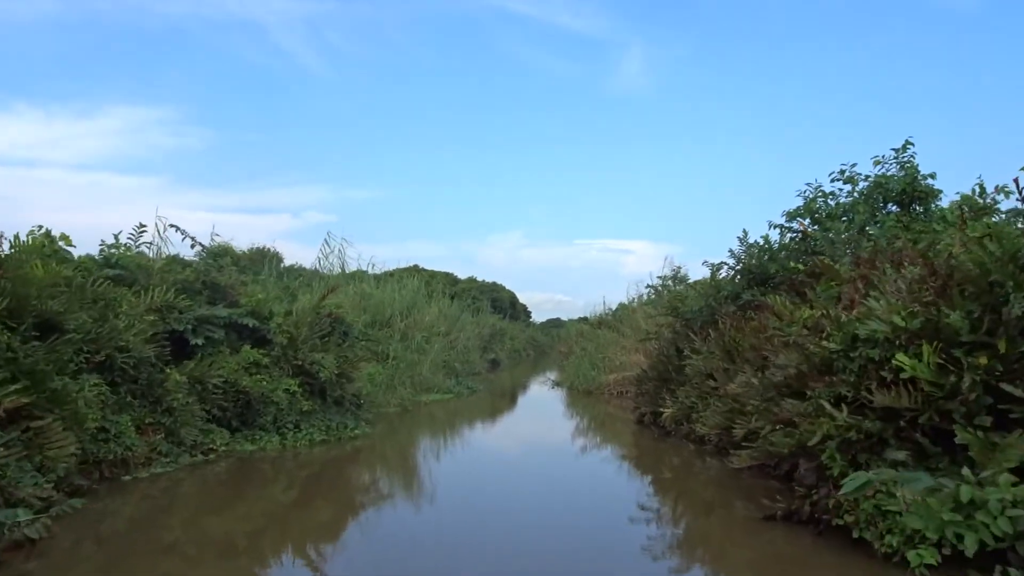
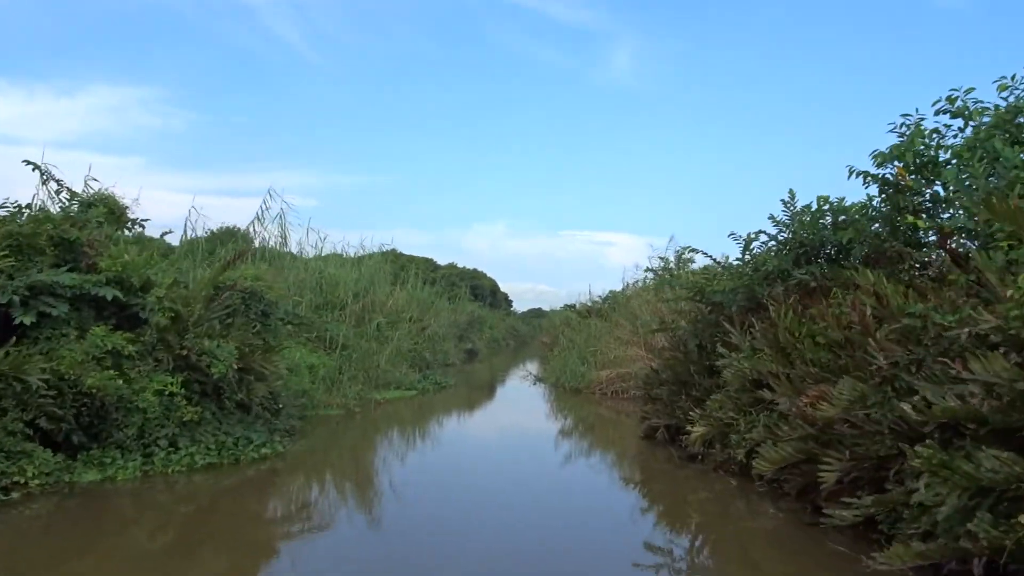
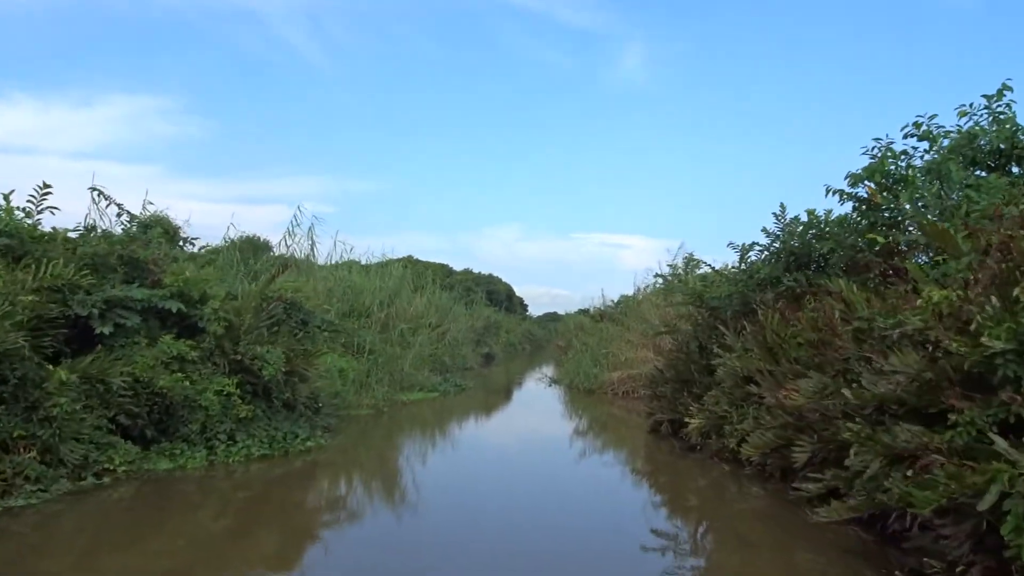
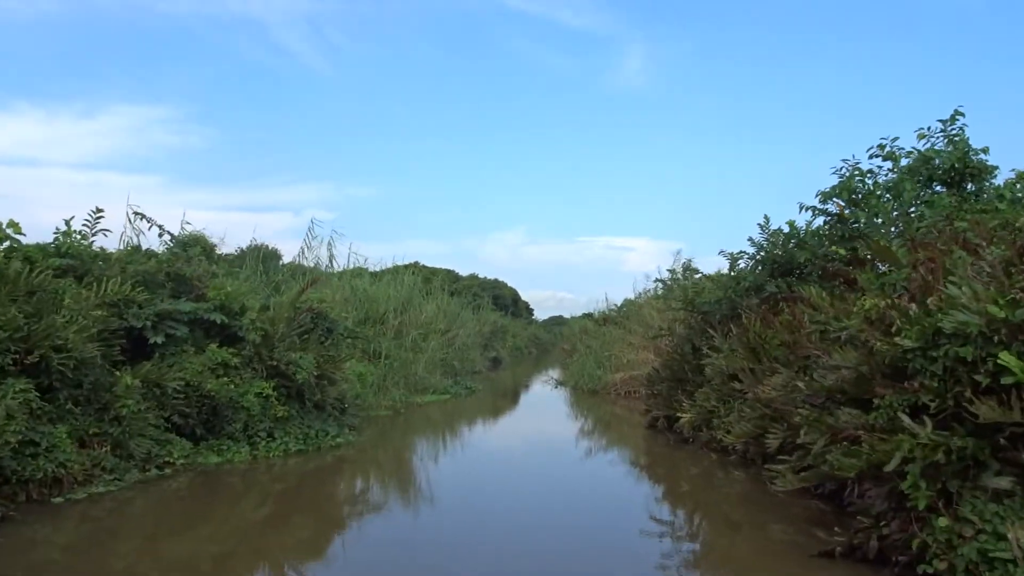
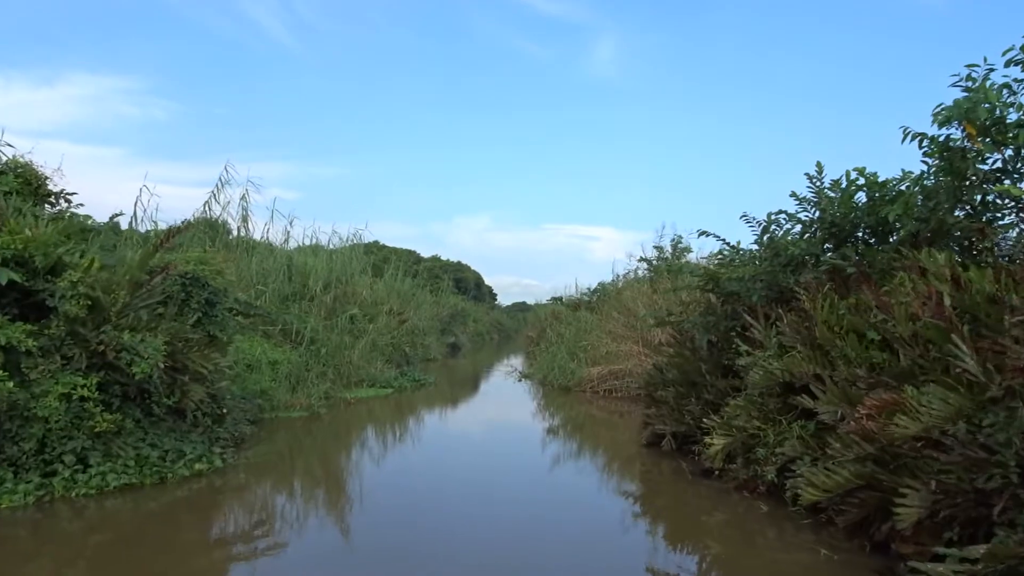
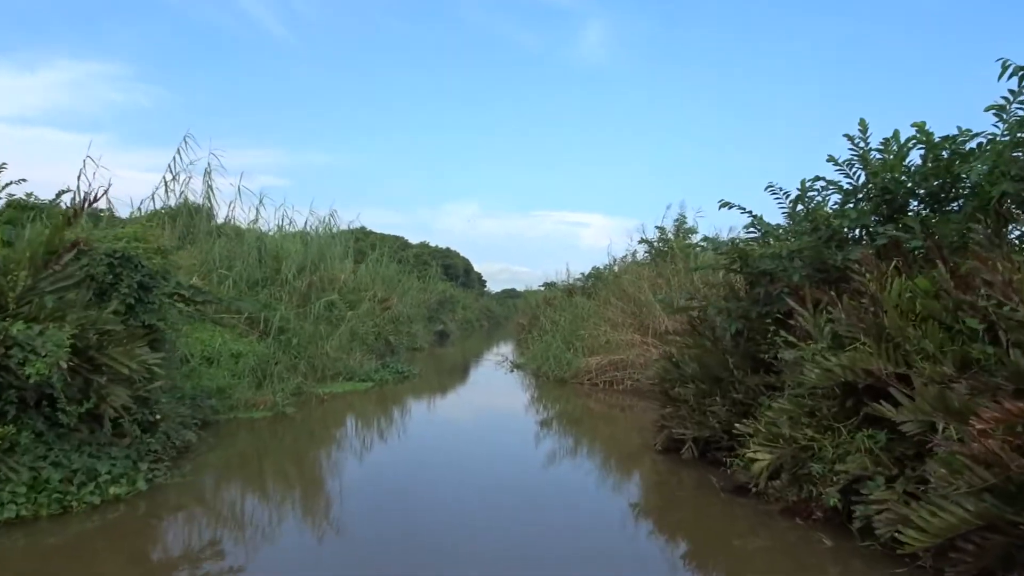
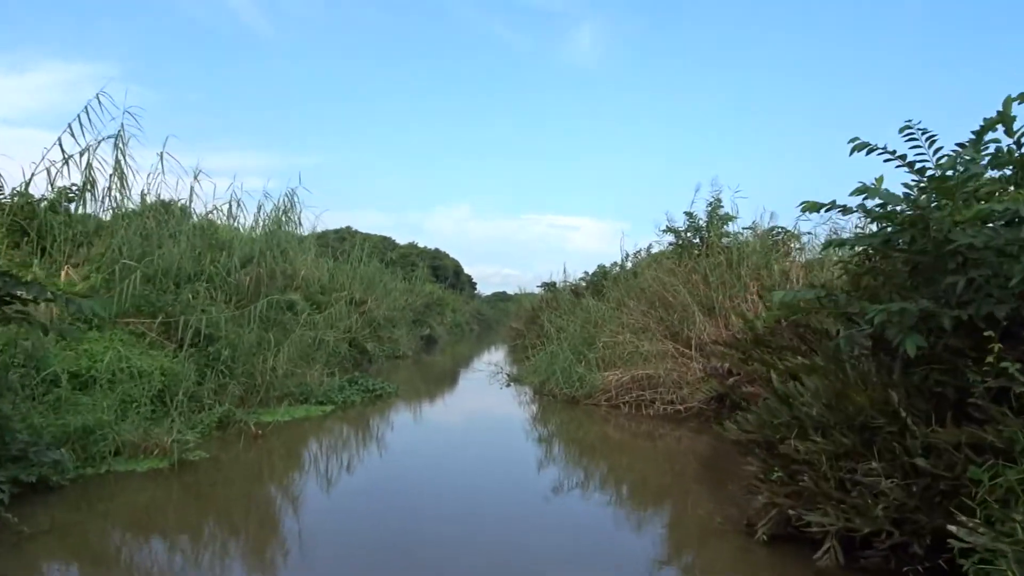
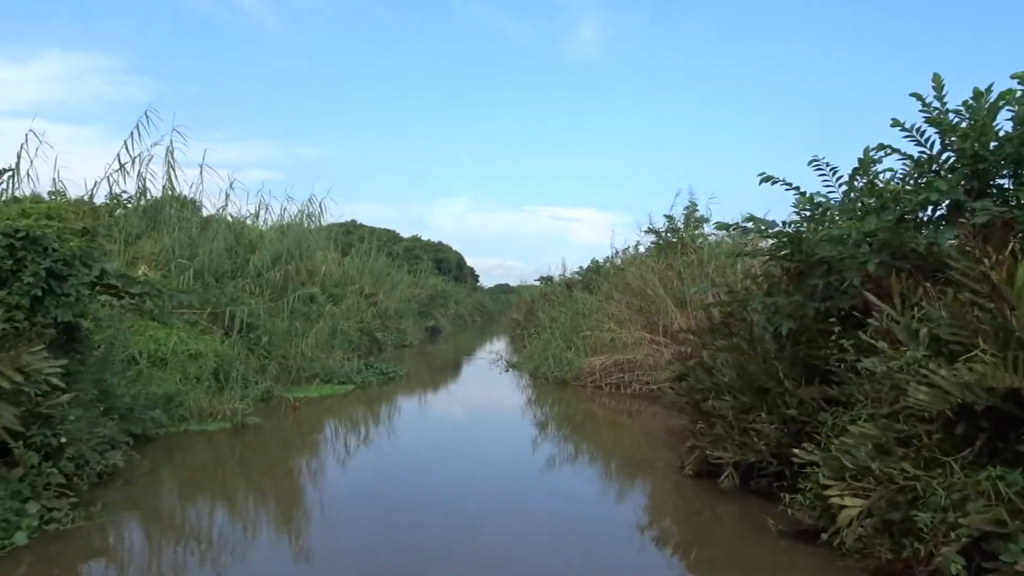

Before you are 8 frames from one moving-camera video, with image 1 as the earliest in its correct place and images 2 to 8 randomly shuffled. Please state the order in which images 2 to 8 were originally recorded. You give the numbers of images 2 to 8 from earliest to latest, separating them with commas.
4, 3, 2, 5, 6, 8, 7
